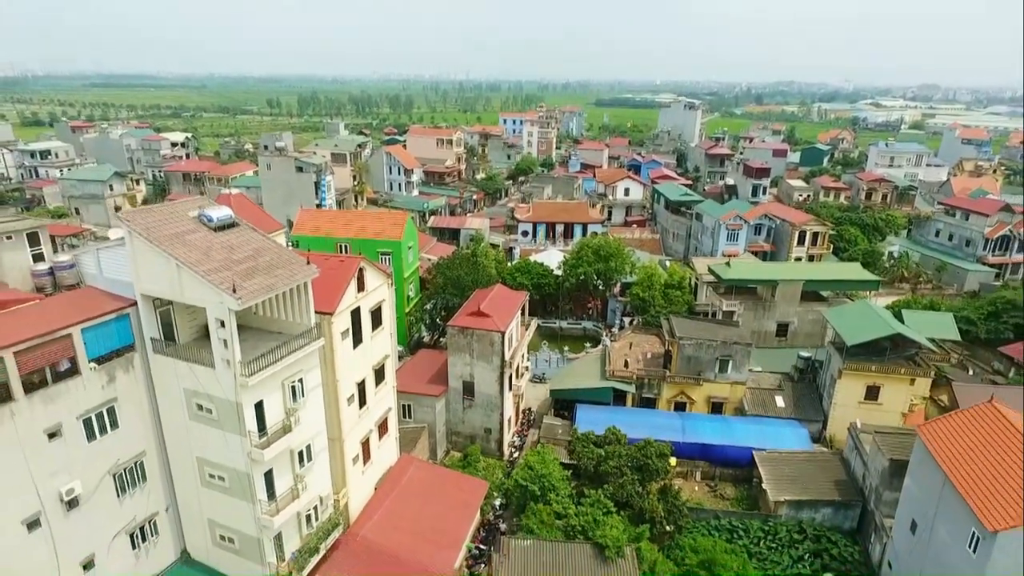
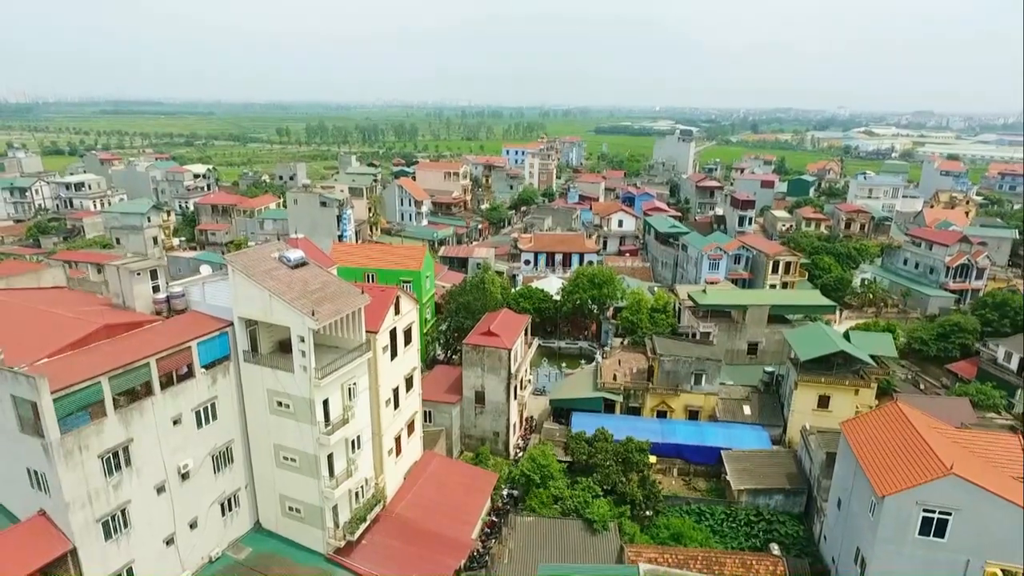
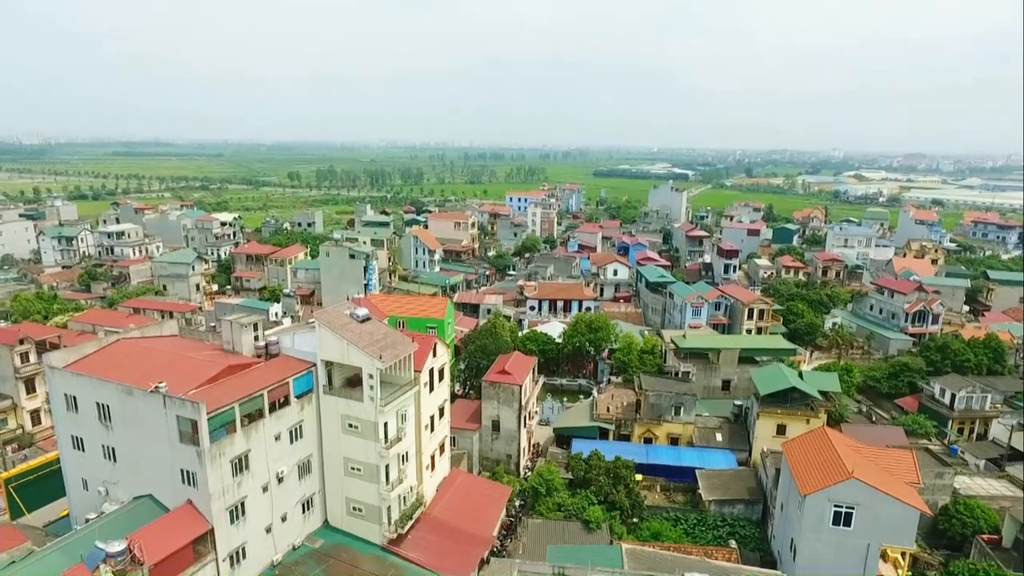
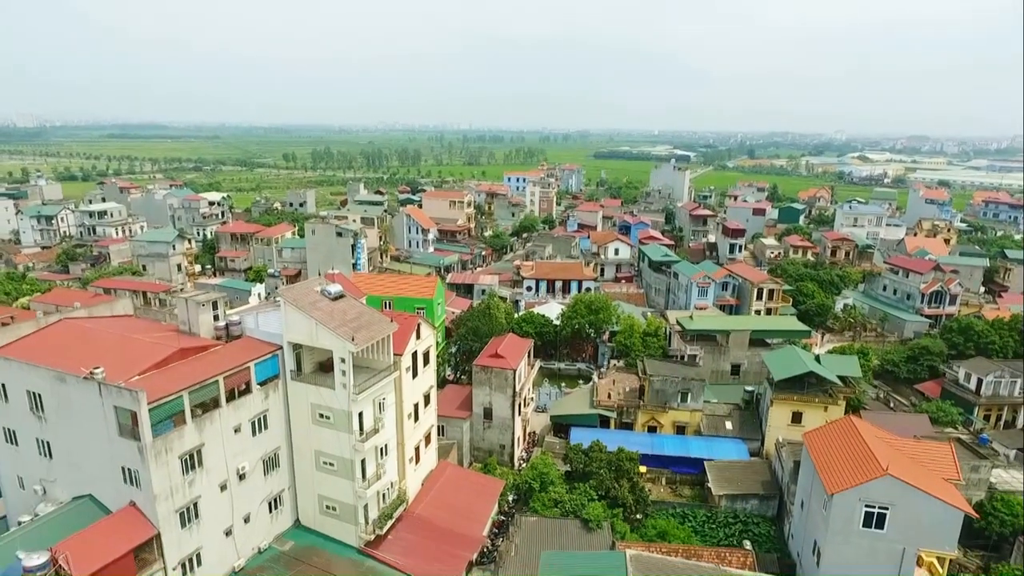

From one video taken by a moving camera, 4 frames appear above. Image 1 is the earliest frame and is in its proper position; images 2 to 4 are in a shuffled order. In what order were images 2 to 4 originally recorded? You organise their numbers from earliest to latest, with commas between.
2, 4, 3
